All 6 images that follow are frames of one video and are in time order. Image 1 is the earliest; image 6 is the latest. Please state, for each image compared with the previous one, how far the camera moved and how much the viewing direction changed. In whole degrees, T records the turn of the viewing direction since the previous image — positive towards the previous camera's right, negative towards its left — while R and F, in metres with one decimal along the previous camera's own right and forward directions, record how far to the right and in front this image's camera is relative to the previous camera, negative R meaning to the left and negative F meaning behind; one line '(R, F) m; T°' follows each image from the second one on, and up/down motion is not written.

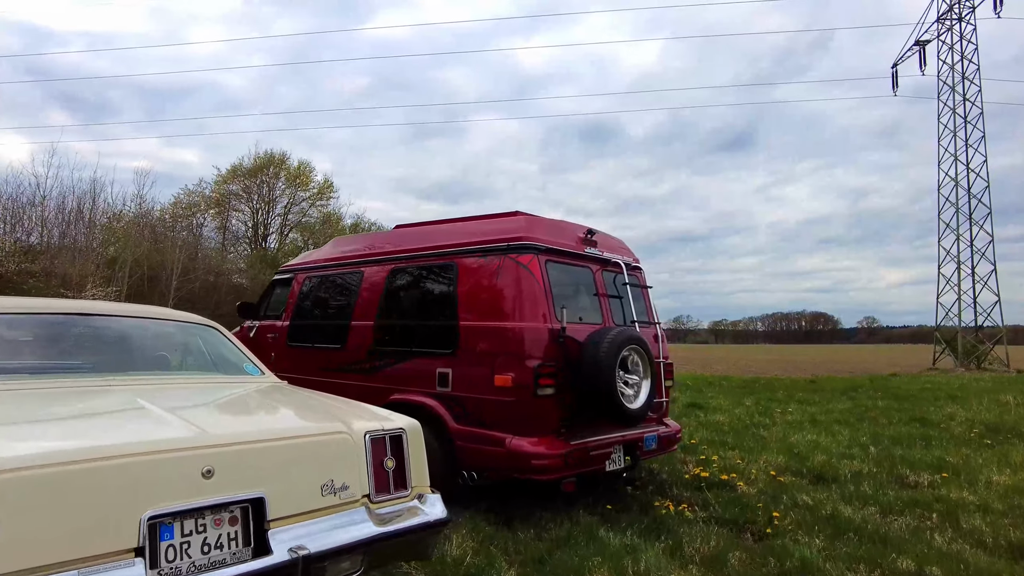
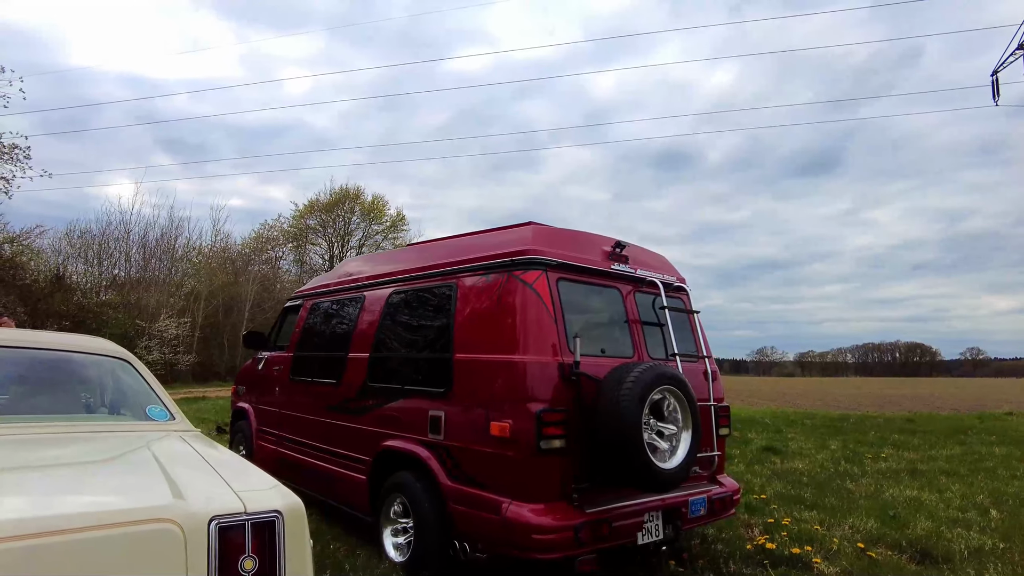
(+0.4, +0.9) m; -7°
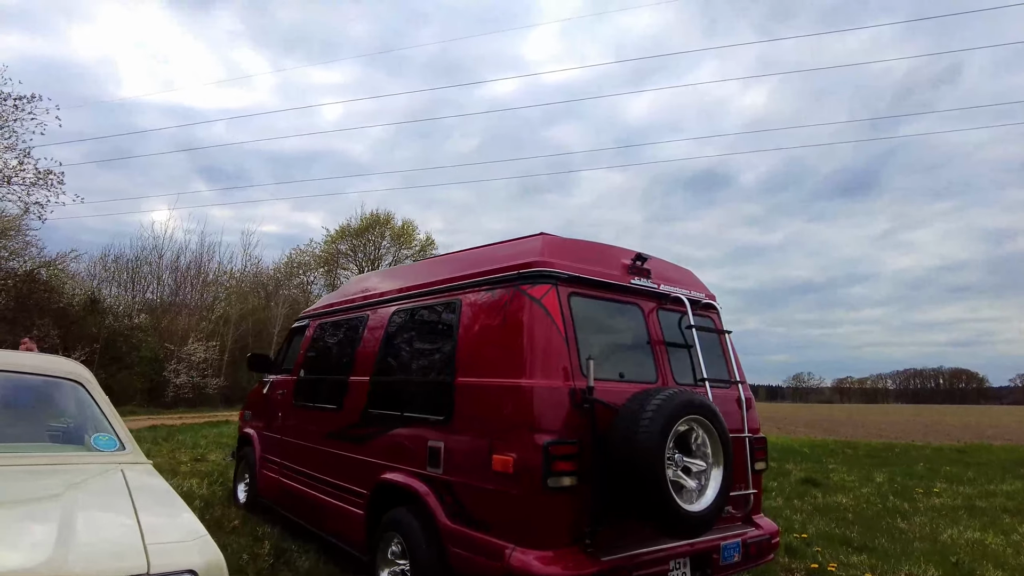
(+0.1, +0.4) m; -3°
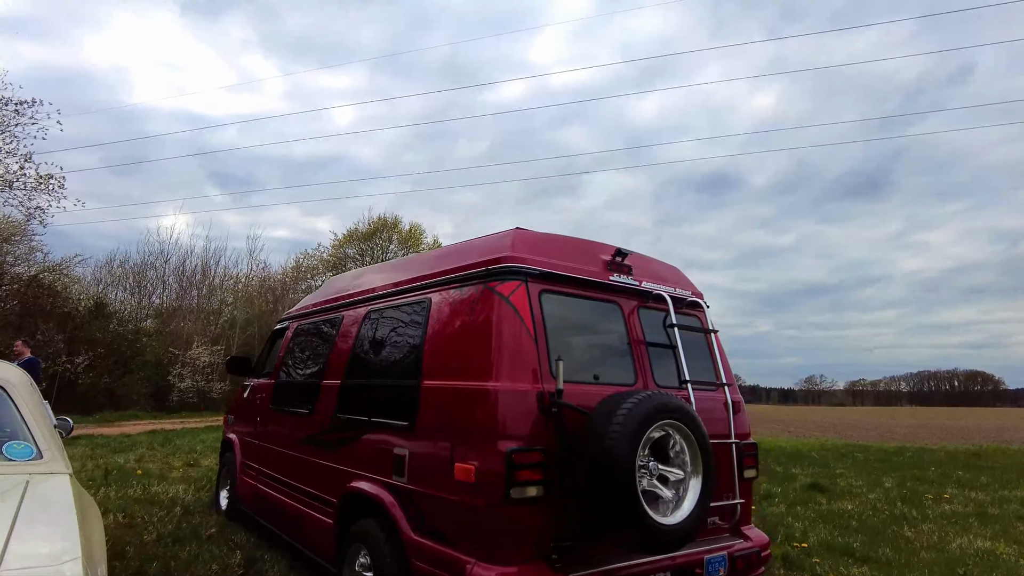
(+0.2, +0.2) m; -1°
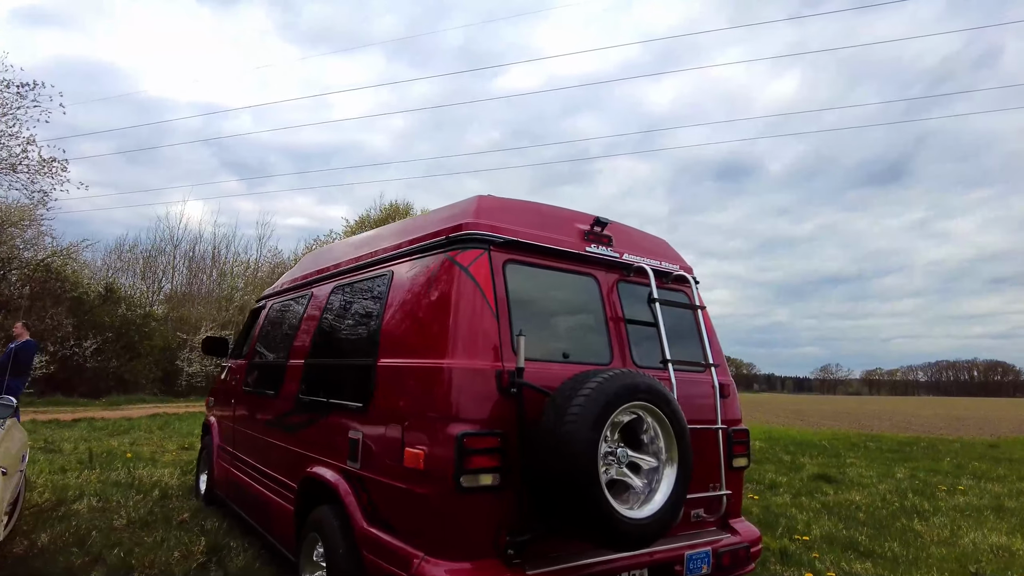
(+0.3, +0.3) m; -1°
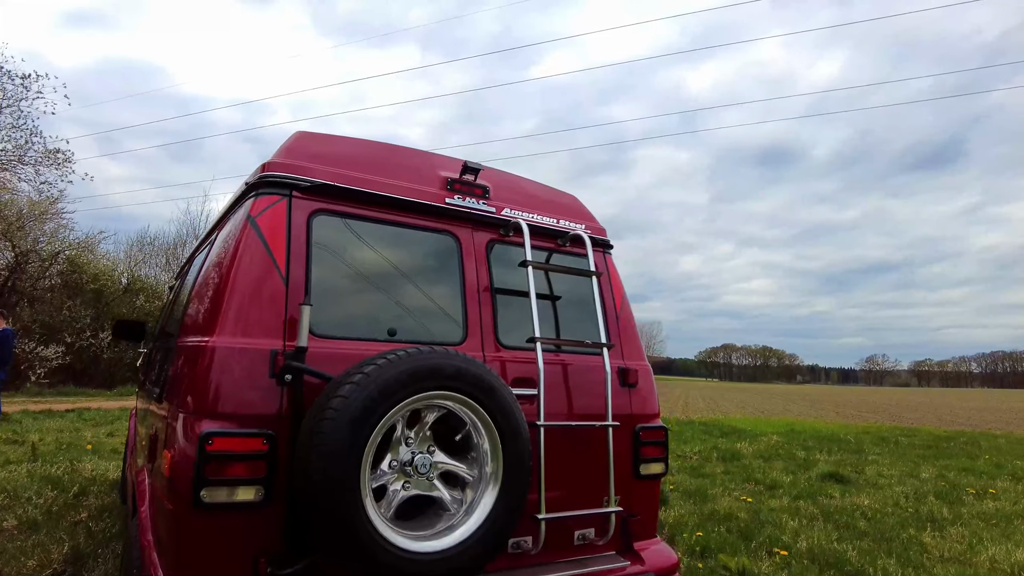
(+0.9, +0.7) m; -3°
